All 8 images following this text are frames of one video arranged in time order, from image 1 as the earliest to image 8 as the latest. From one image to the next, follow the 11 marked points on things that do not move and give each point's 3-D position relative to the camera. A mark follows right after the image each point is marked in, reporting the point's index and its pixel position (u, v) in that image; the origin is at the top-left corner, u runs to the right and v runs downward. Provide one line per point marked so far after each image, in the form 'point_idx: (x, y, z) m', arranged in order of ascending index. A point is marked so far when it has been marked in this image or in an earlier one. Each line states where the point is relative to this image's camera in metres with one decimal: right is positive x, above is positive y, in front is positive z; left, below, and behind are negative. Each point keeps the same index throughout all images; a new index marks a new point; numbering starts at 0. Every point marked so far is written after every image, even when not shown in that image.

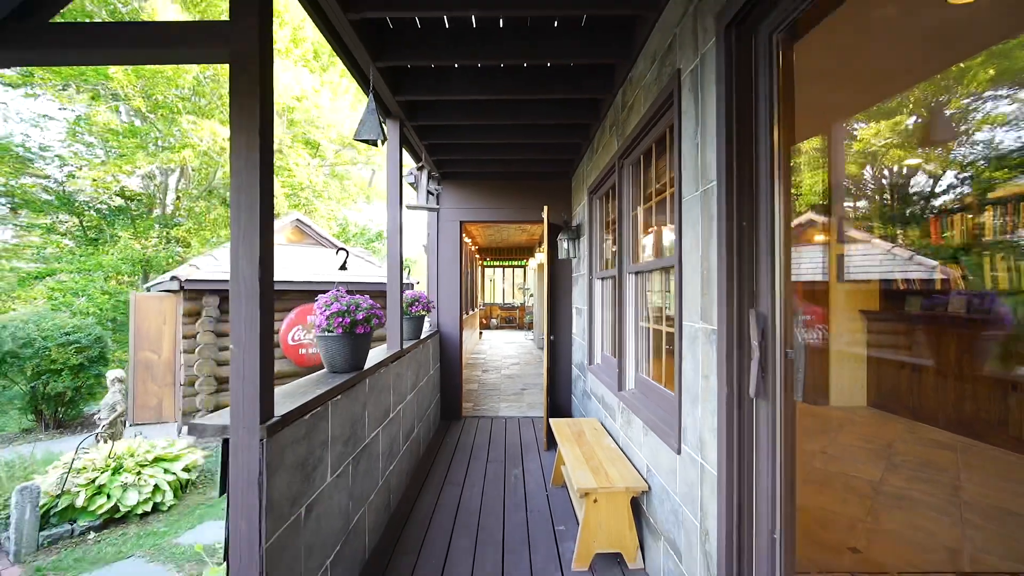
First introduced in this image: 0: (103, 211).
0: (-8.0, +1.5, +8.8) m
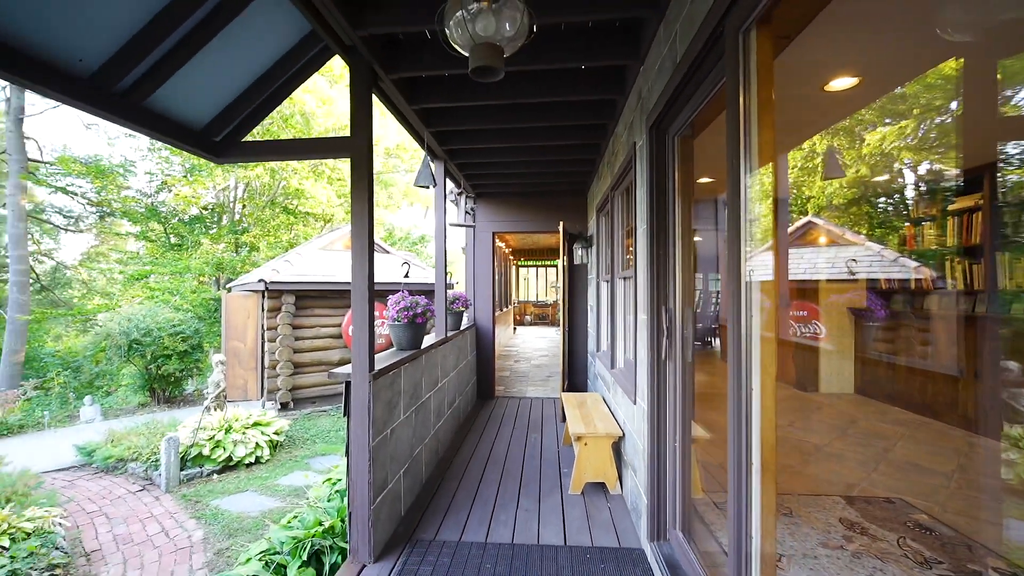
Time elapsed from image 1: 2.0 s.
0: (-7.3, +1.6, +10.2) m
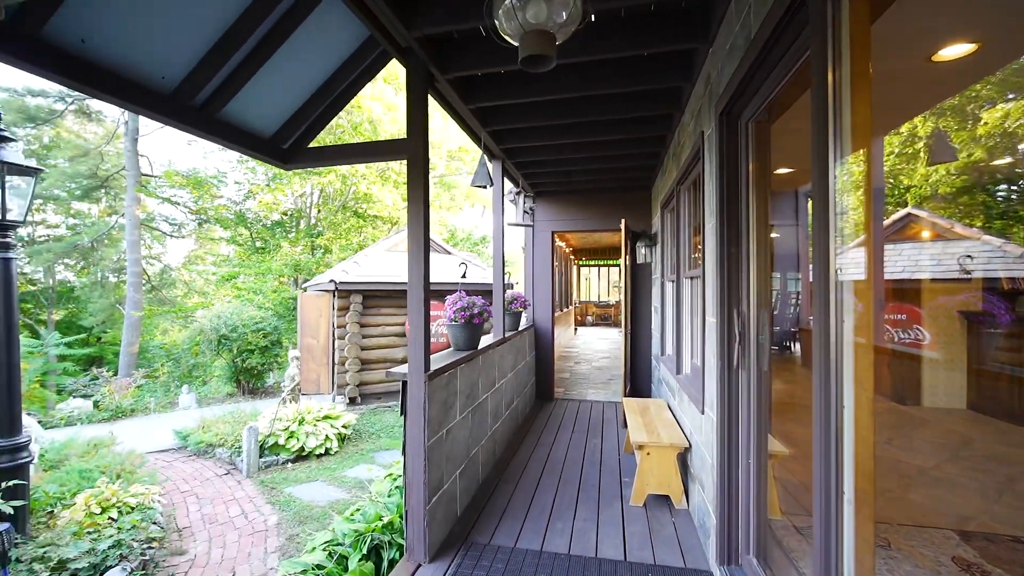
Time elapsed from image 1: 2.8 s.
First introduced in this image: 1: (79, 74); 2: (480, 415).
0: (-5.9, +1.6, +11.0) m
1: (-1.4, +0.7, +1.5) m
2: (-0.2, -0.8, +3.0) m
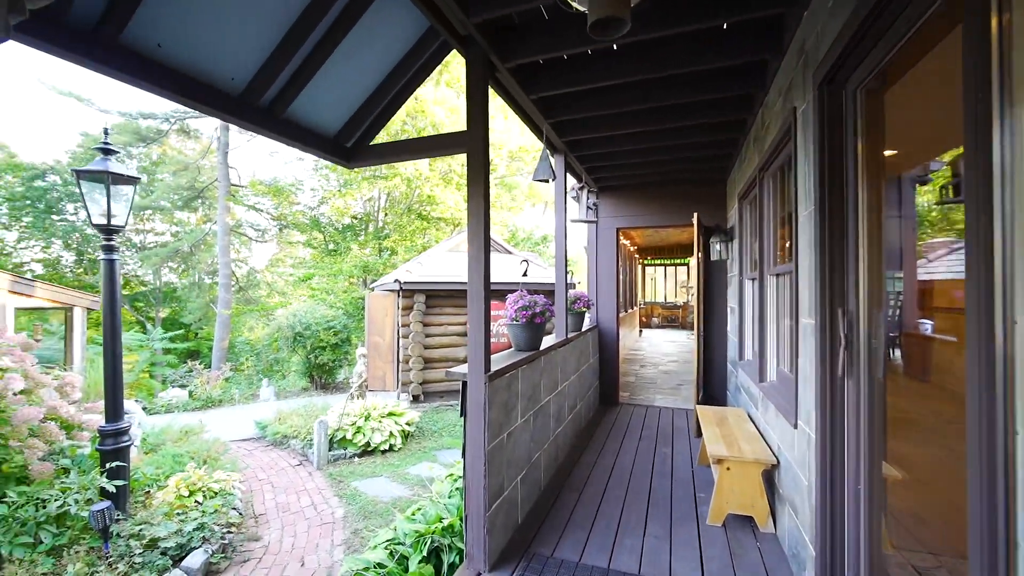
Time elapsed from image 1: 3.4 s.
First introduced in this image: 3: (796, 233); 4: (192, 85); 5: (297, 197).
0: (-4.4, +1.5, +11.6) m
1: (-1.2, +0.7, +1.5) m
2: (+0.2, -0.8, +2.8) m
3: (+1.3, +0.3, +2.0) m
4: (-1.1, +0.7, +1.6) m
5: (-5.5, +2.3, +11.5) m
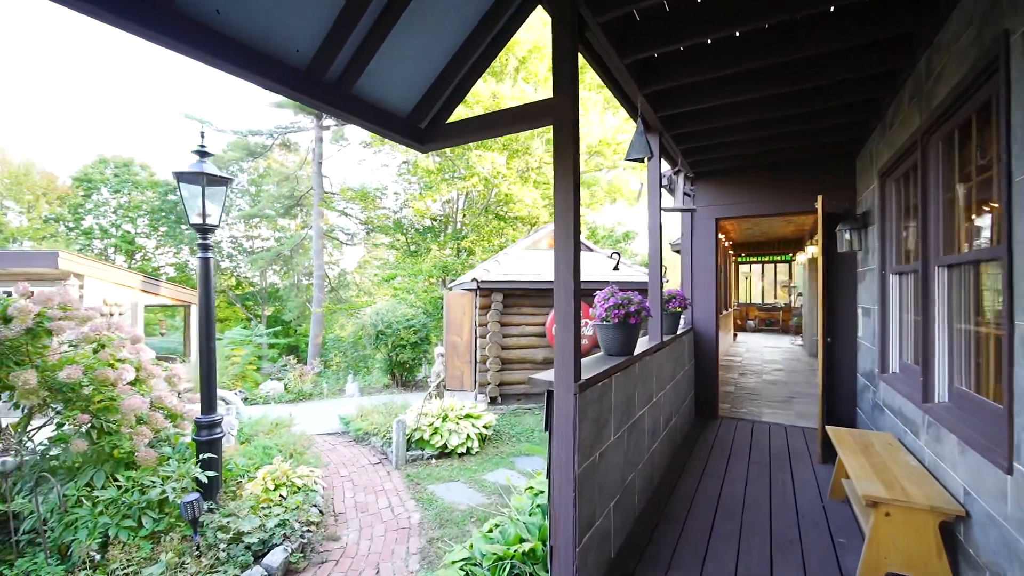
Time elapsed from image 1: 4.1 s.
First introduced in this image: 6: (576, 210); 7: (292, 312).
0: (-2.4, +1.6, +11.9) m
1: (-0.9, +0.7, +1.4) m
2: (+0.7, -0.8, +2.5) m
3: (+1.6, +0.3, +1.5) m
4: (-0.8, +0.8, +1.5) m
5: (-3.4, +2.3, +11.9) m
6: (+0.3, +0.3, +1.8) m
7: (-6.2, -0.7, +12.8) m
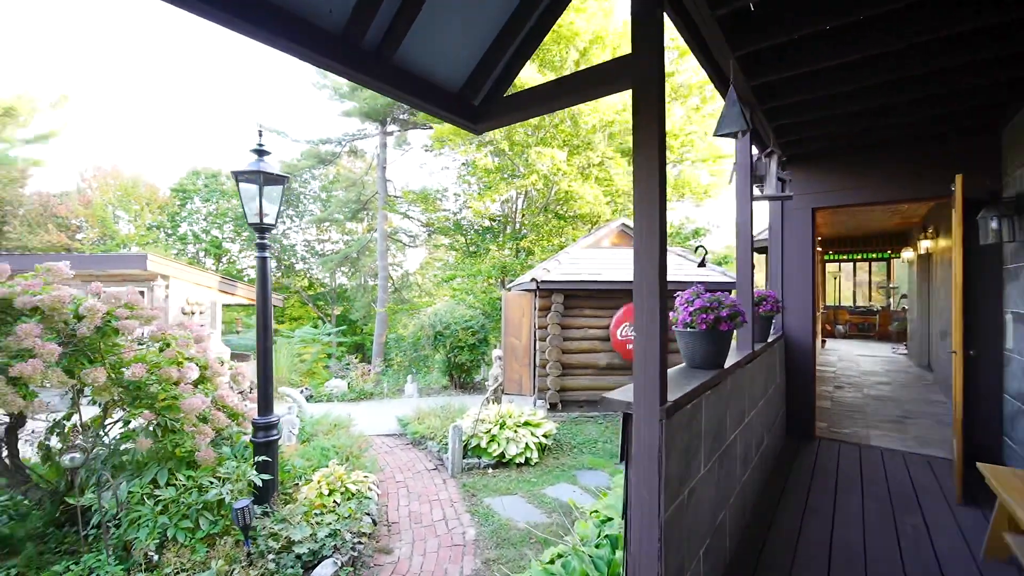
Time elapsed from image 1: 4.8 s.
0: (-0.8, +1.5, +11.8) m
1: (-0.7, +0.7, +1.2) m
2: (+1.0, -0.8, +2.1) m
3: (+1.8, +0.3, +1.0) m
4: (-0.6, +0.8, +1.3) m
5: (-1.9, +2.2, +12.0) m
6: (+0.5, +0.3, +1.5) m
7: (-4.5, -0.7, +13.2) m
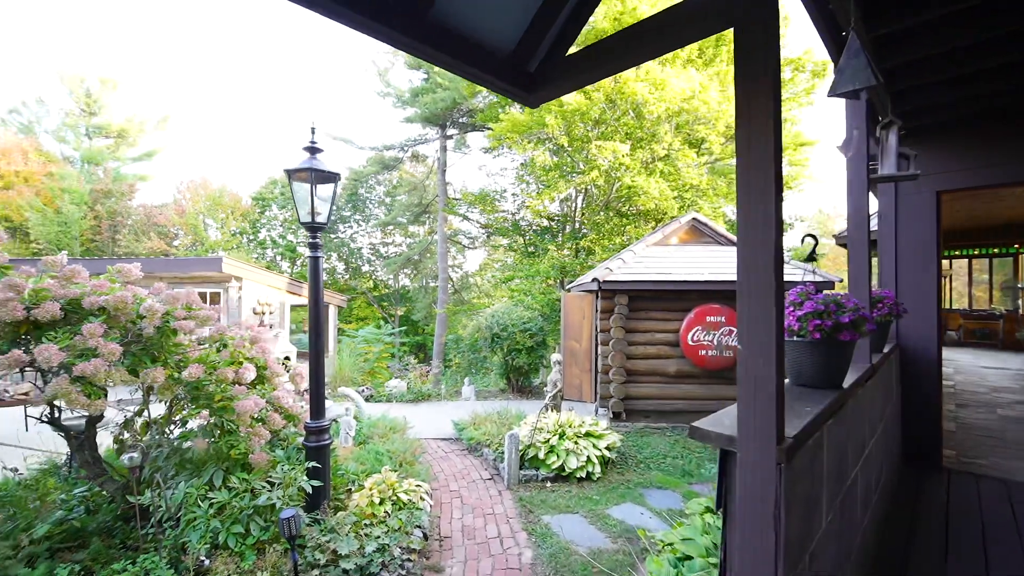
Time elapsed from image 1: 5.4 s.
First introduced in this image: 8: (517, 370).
0: (+0.7, +1.5, +11.5) m
1: (-0.6, +0.7, +1.0) m
2: (+1.2, -0.8, +1.6) m
3: (+1.9, +0.3, +0.4) m
4: (-0.5, +0.8, +1.1) m
5: (-0.3, +2.2, +11.8) m
6: (+0.6, +0.3, +1.1) m
7: (-2.8, -0.7, +13.4) m
8: (+0.1, -1.7, +9.2) m
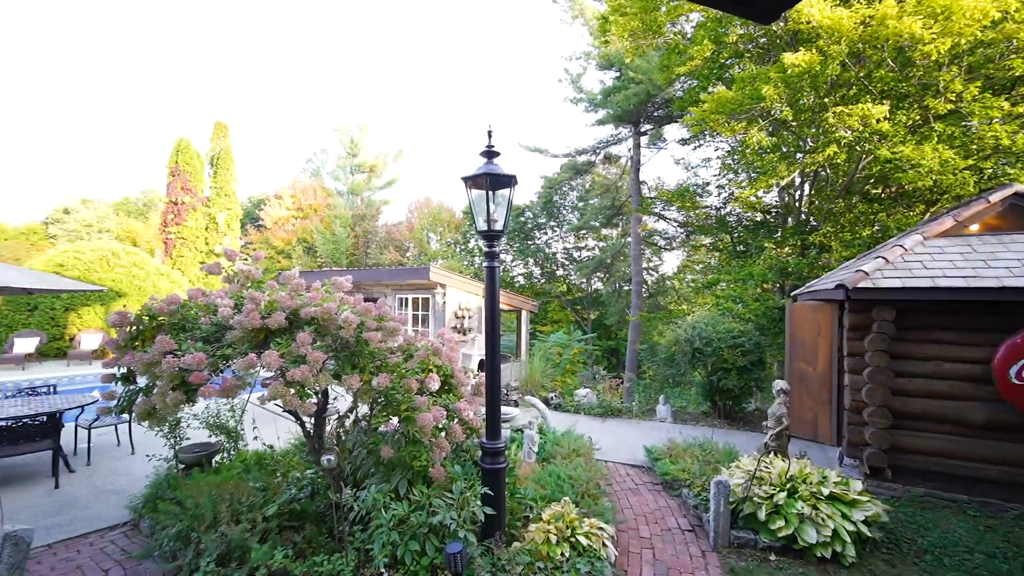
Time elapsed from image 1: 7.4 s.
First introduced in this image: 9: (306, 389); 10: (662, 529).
0: (+5.1, +1.4, +9.8) m
1: (-0.3, +0.7, +0.6) m
2: (+1.6, -0.9, +0.5) m
3: (+1.7, +0.2, -0.9) m
4: (-0.2, +0.7, +0.7) m
5: (+4.4, +2.1, +10.5) m
6: (+0.8, +0.3, +0.3) m
7: (+2.8, -0.9, +12.9) m
8: (+3.7, -1.8, +7.9) m
9: (-1.3, -0.6, +2.8) m
10: (+1.2, -1.9, +3.6) m
